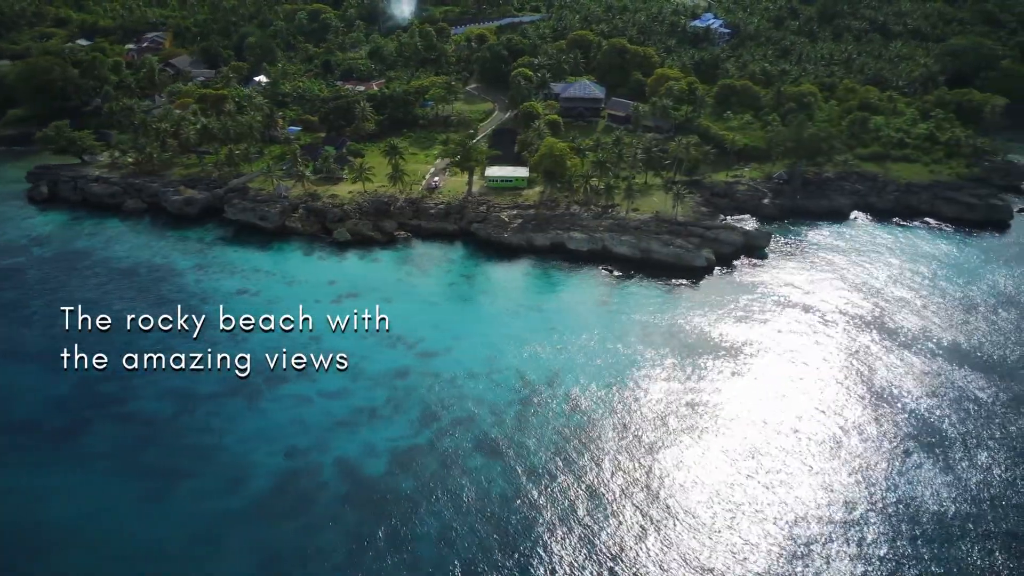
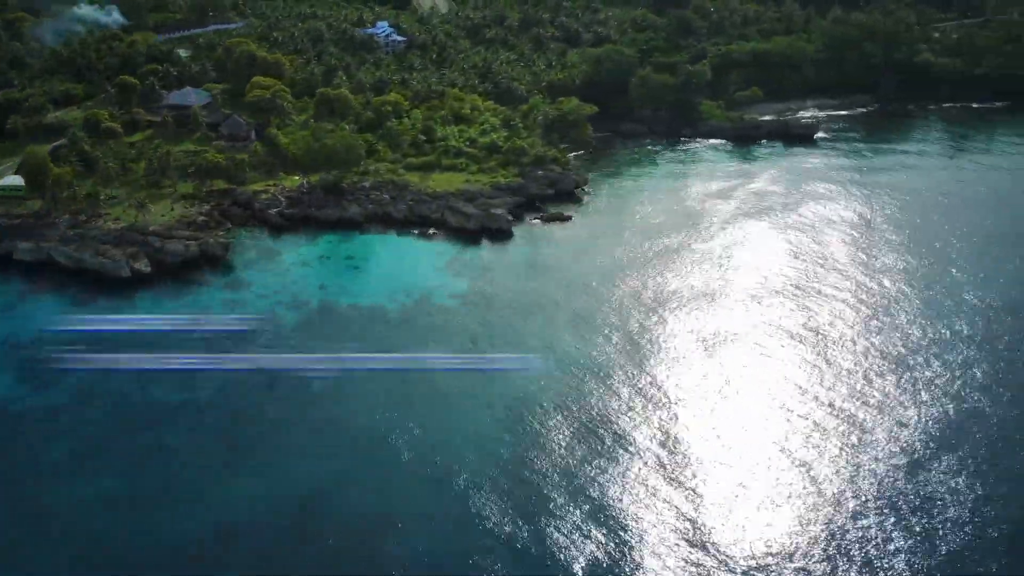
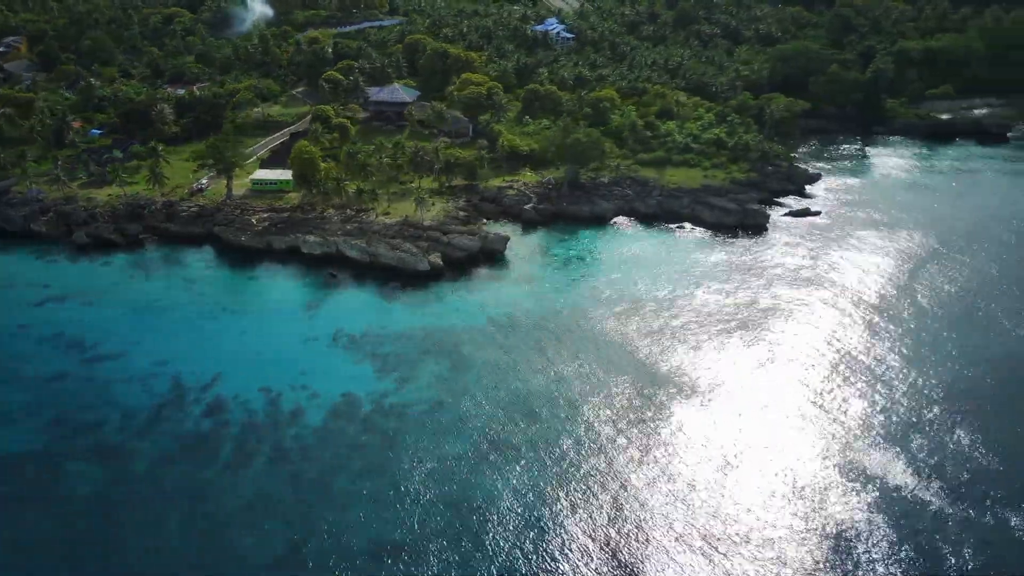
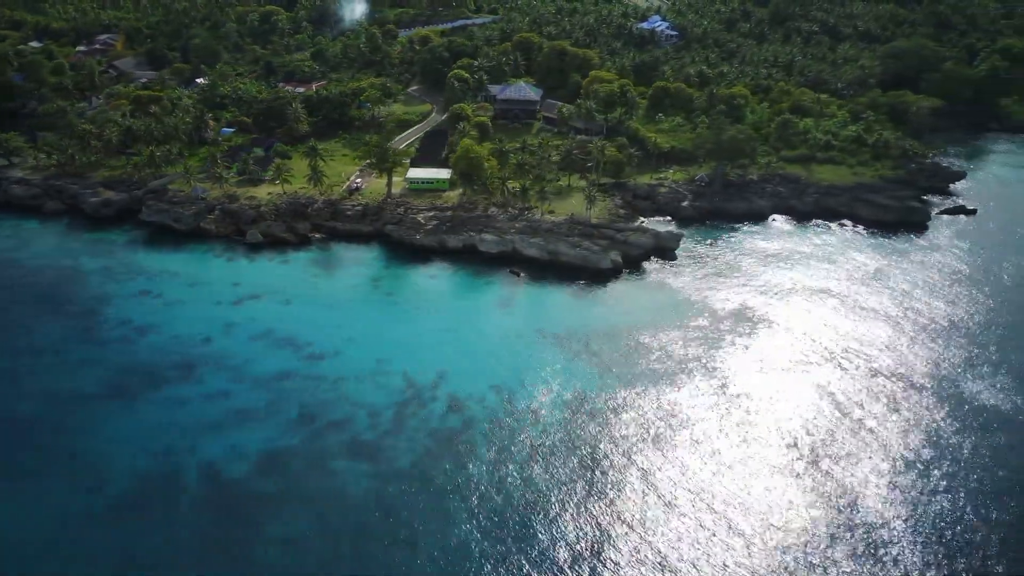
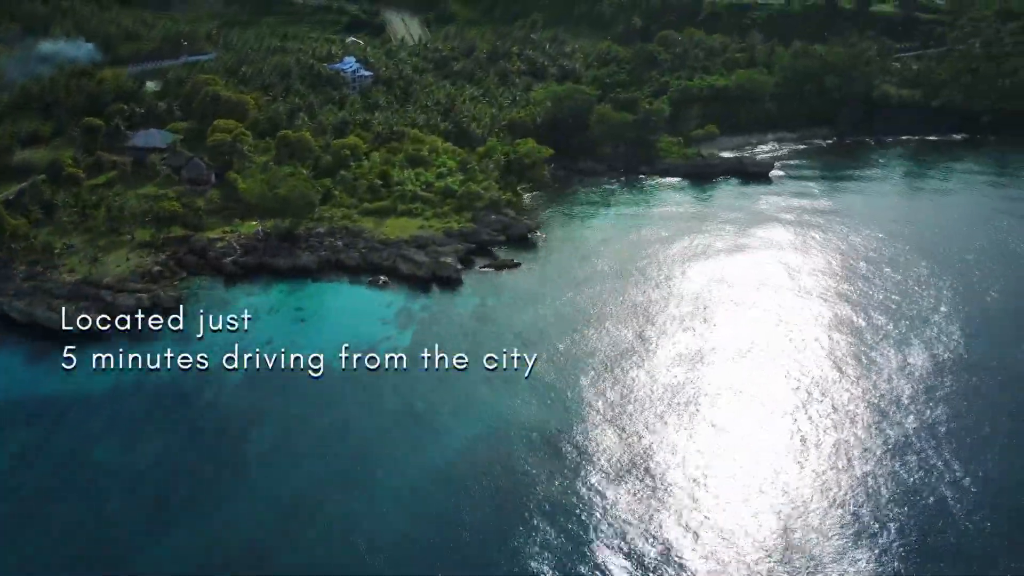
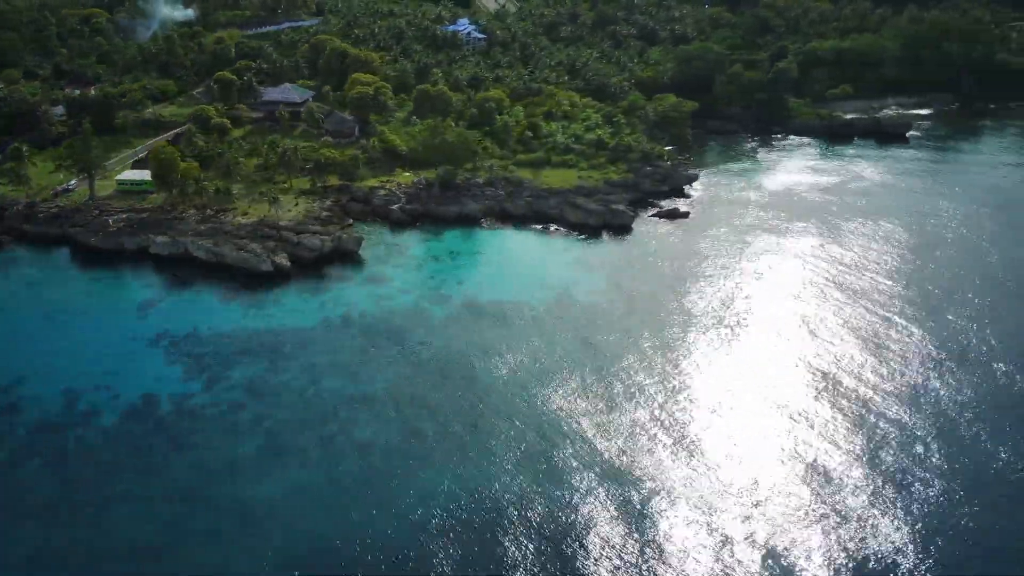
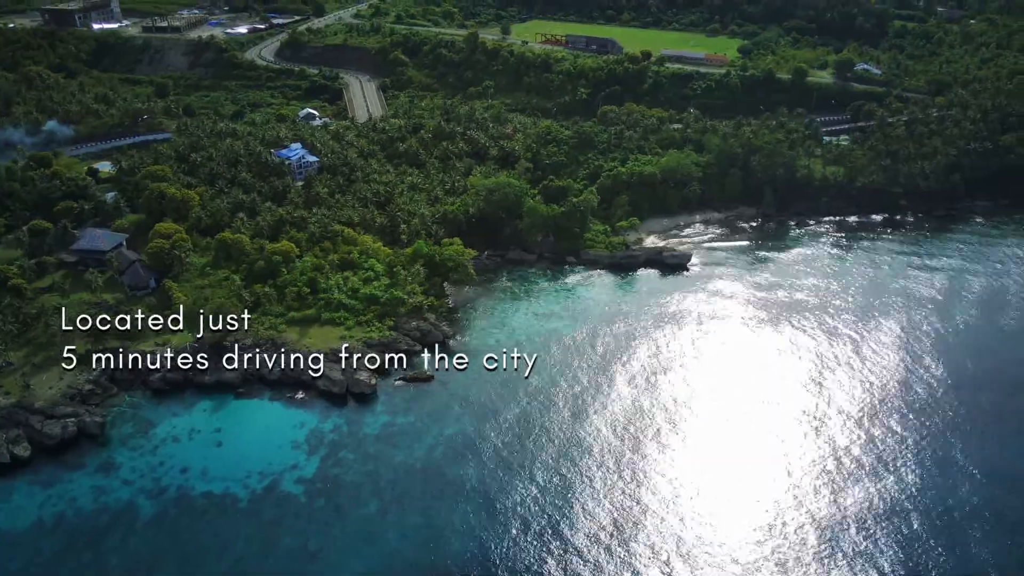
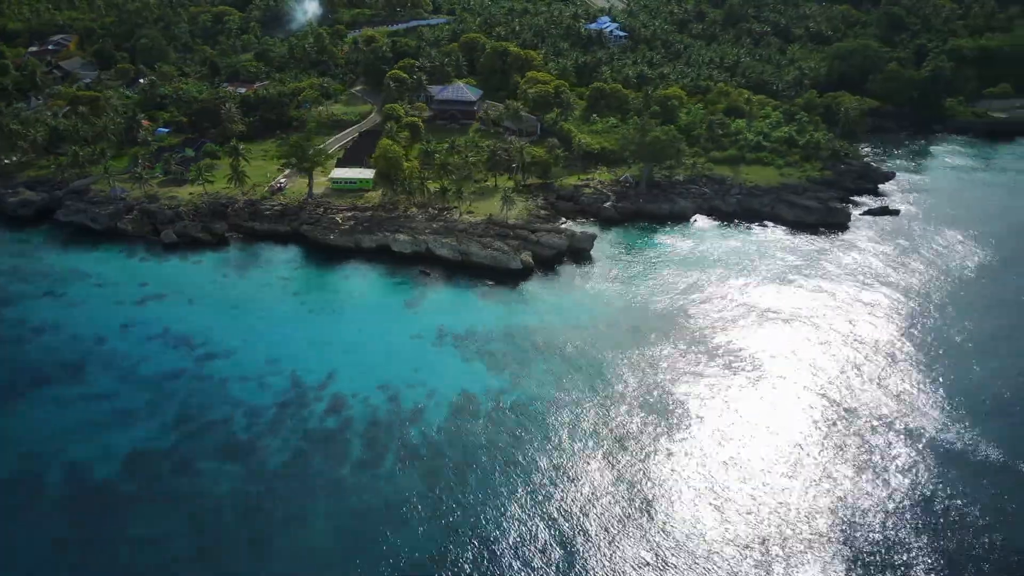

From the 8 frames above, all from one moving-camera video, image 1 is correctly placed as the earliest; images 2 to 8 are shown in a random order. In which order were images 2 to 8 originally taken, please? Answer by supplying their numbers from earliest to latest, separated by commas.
4, 8, 3, 6, 2, 5, 7
